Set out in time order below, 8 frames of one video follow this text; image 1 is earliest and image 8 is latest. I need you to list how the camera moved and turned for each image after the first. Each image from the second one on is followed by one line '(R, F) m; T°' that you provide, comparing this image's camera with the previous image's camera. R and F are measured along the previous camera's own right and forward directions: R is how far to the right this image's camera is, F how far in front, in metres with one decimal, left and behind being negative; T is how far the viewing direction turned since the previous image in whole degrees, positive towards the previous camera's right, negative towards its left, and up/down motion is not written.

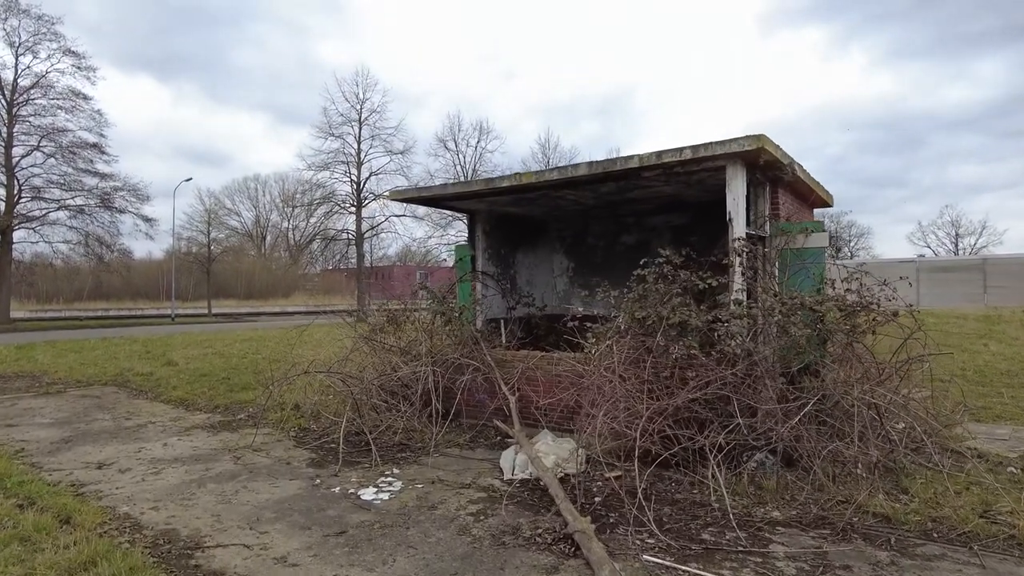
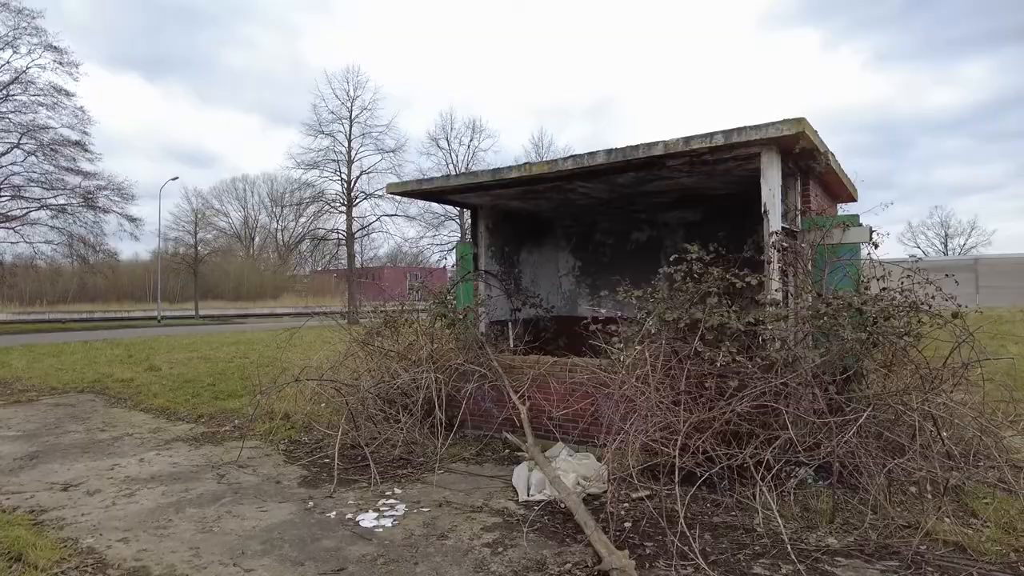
(-0.2, +0.5) m; +1°
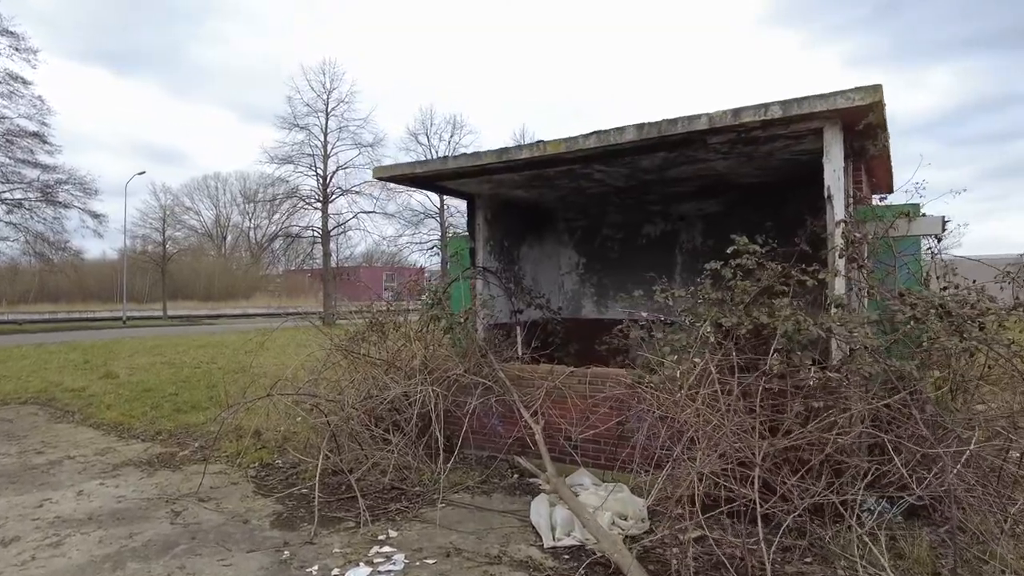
(-0.3, +0.8) m; +2°
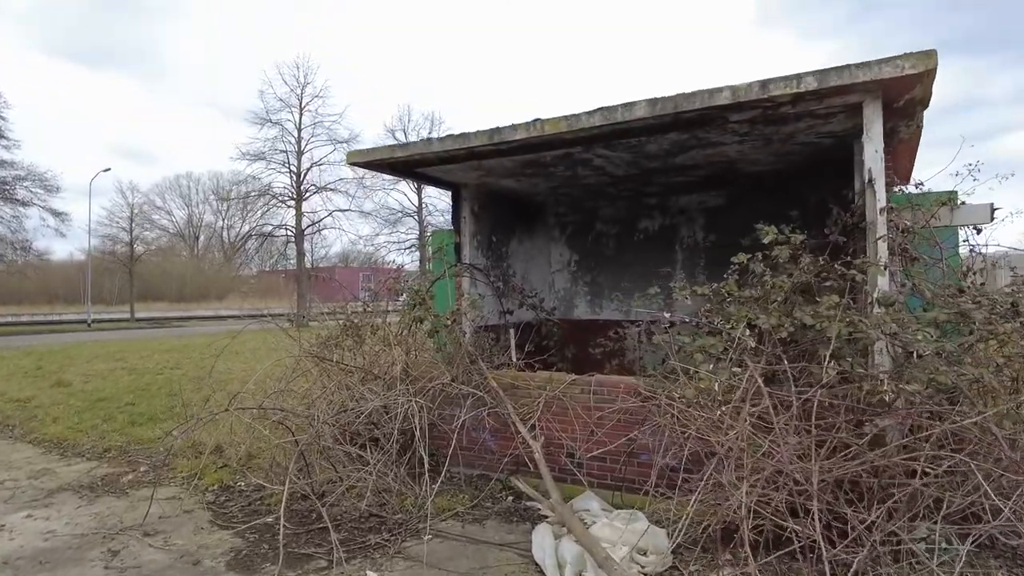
(-0.1, +0.6) m; +2°
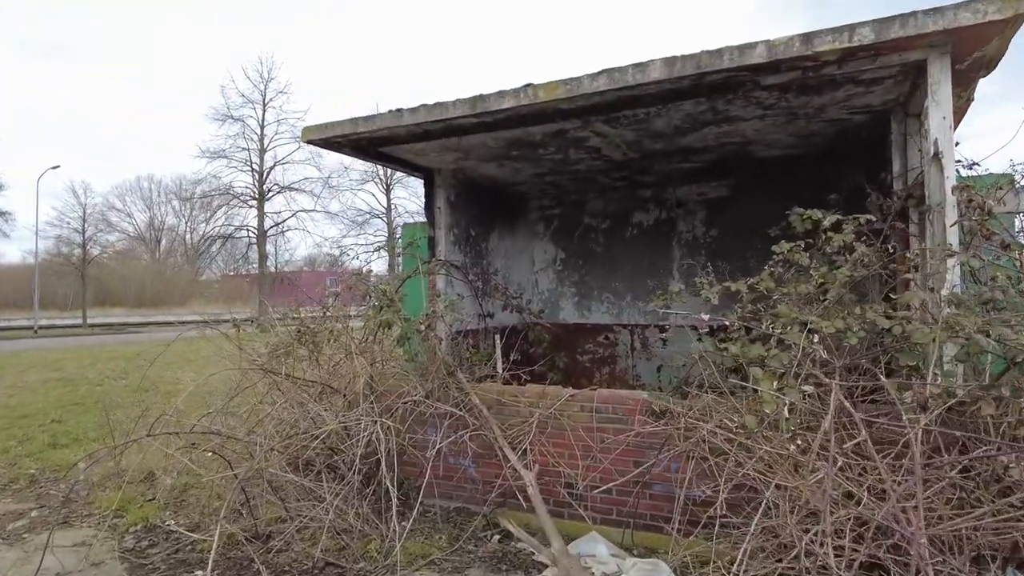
(-0.1, +0.7) m; +3°
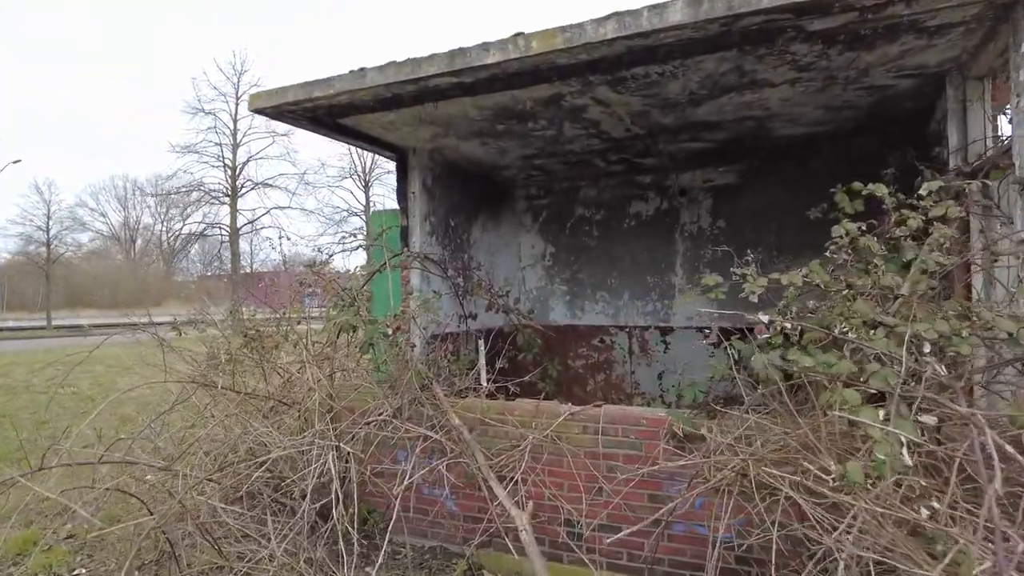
(0.0, +0.7) m; +2°
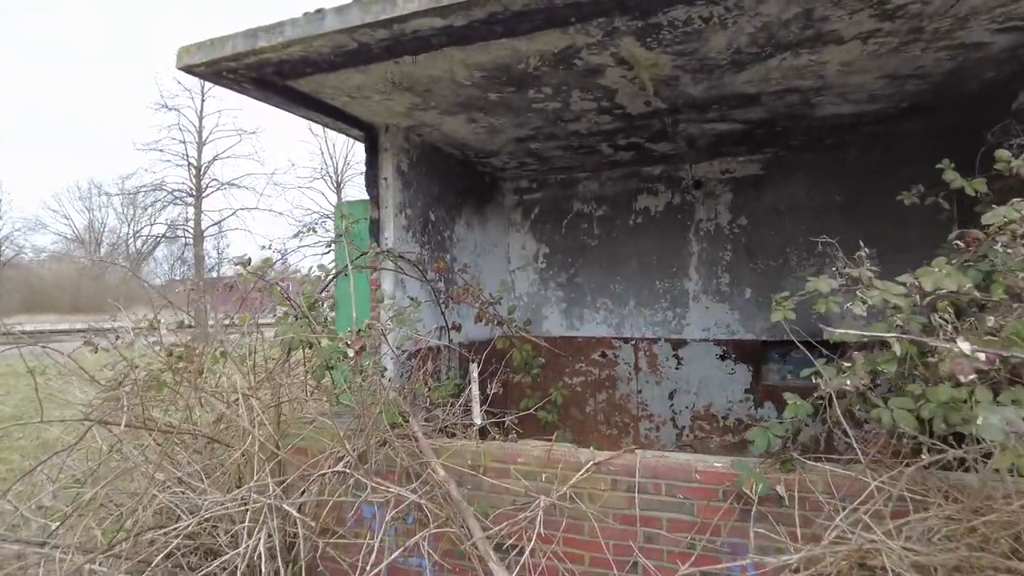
(-0.1, +0.8) m; +2°
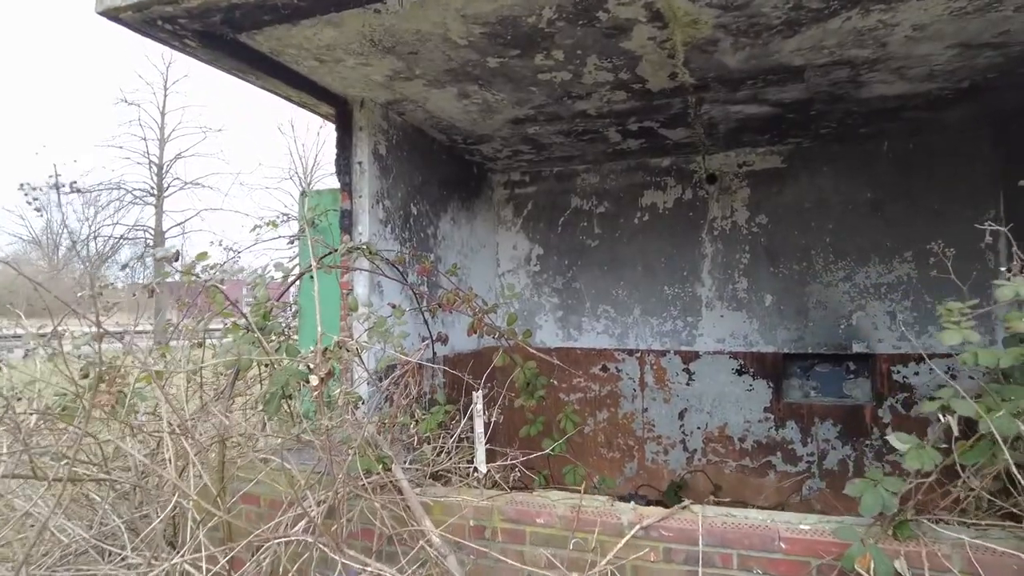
(-0.1, +0.6) m; +3°
